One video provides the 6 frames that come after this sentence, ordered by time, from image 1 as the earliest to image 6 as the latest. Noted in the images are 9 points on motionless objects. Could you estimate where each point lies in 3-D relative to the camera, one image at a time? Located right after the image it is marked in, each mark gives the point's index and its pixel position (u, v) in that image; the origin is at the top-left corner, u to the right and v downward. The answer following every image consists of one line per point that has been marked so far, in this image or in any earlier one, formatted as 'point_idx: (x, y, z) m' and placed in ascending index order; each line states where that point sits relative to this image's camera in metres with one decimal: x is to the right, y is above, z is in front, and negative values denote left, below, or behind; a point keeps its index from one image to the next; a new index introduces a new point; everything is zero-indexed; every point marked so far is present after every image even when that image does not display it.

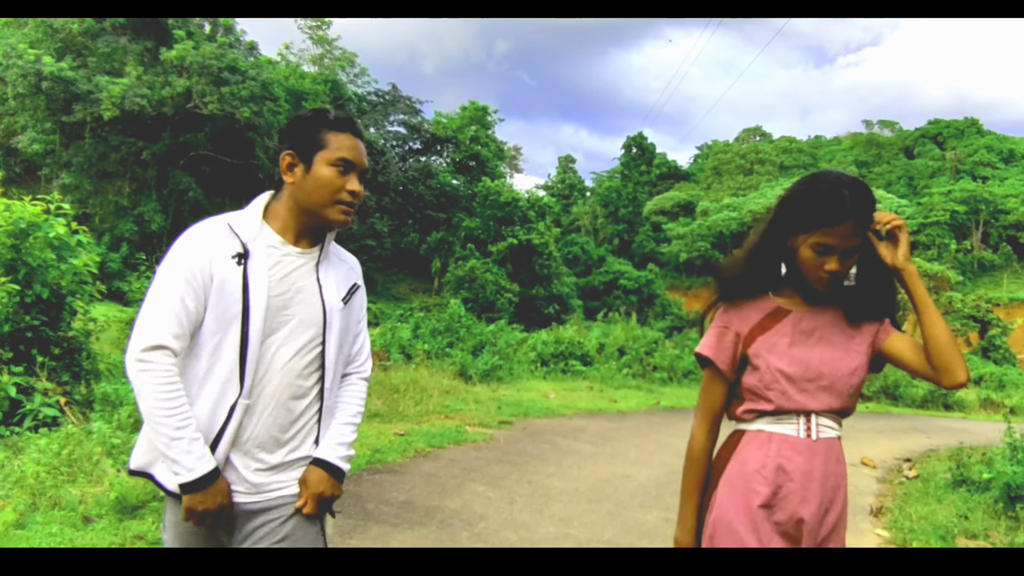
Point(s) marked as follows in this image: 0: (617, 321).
0: (+1.6, -0.5, +14.4) m
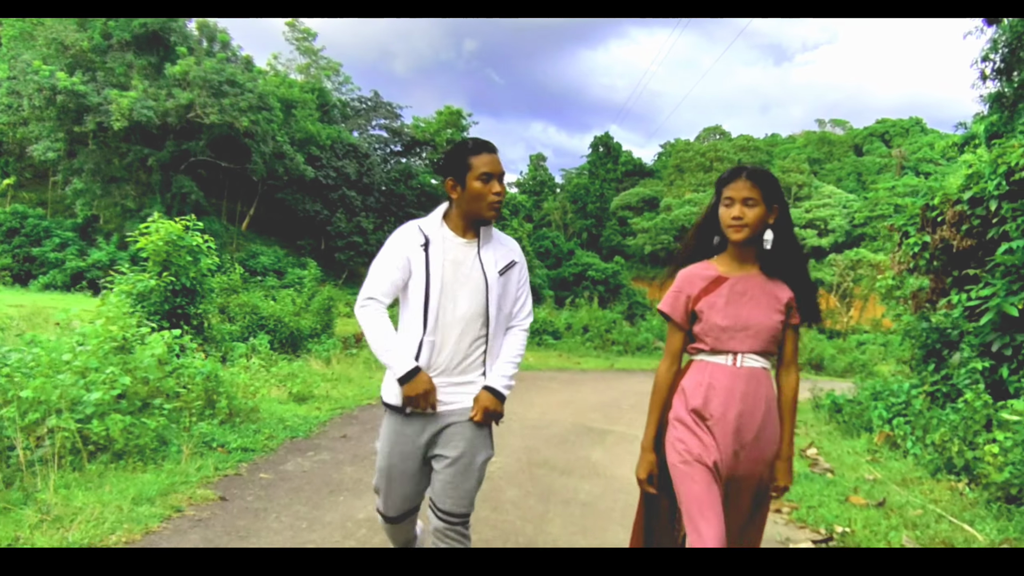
0: (+1.1, -0.3, +15.4) m
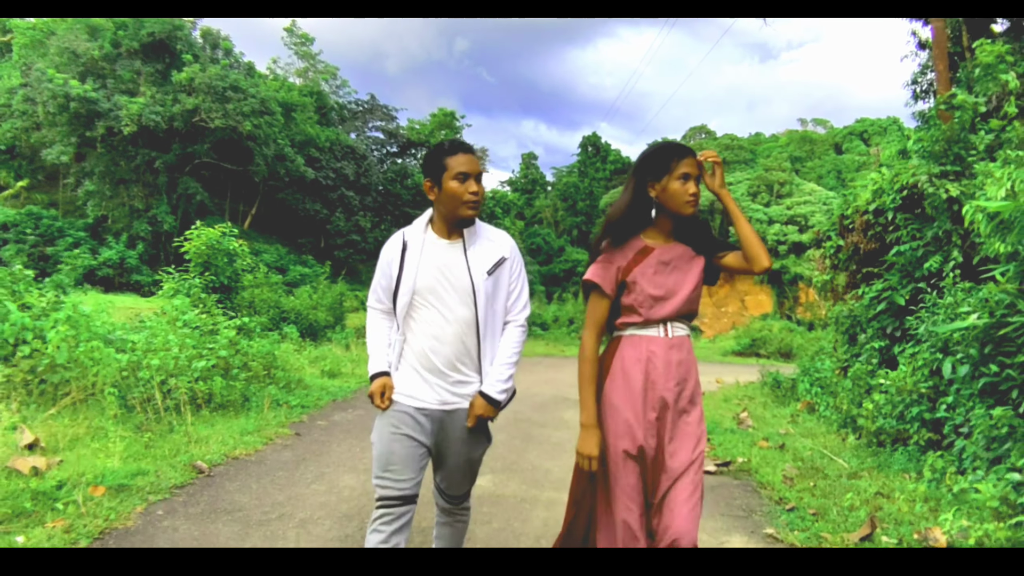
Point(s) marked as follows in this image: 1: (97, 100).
0: (+1.0, -0.2, +16.0) m
1: (-4.7, +2.1, +9.5) m
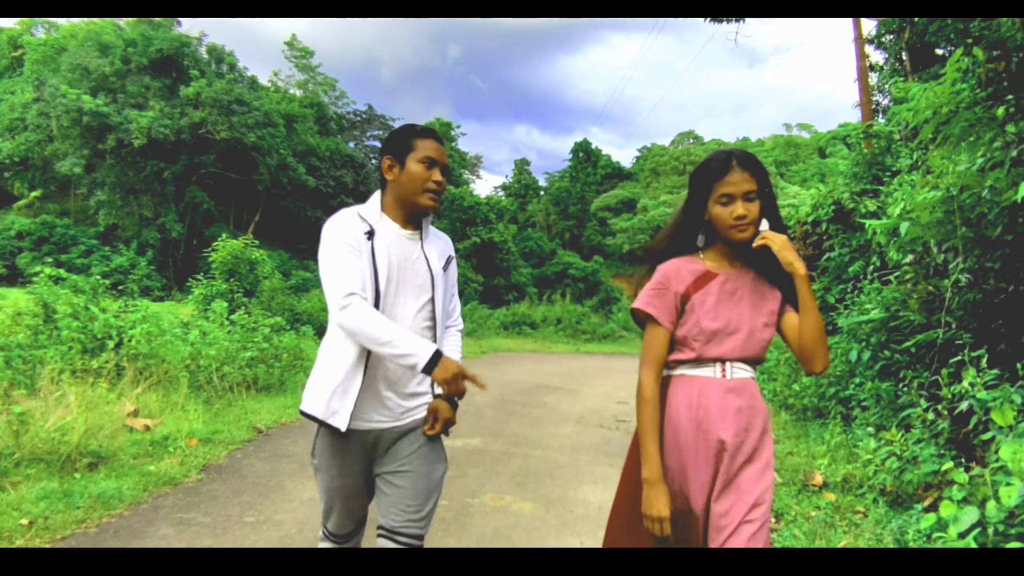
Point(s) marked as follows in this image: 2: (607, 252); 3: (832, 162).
0: (+0.9, -0.2, +16.4) m
1: (-4.8, +2.0, +9.9) m
2: (+2.0, +0.7, +17.7) m
3: (+4.7, +1.8, +12.3) m
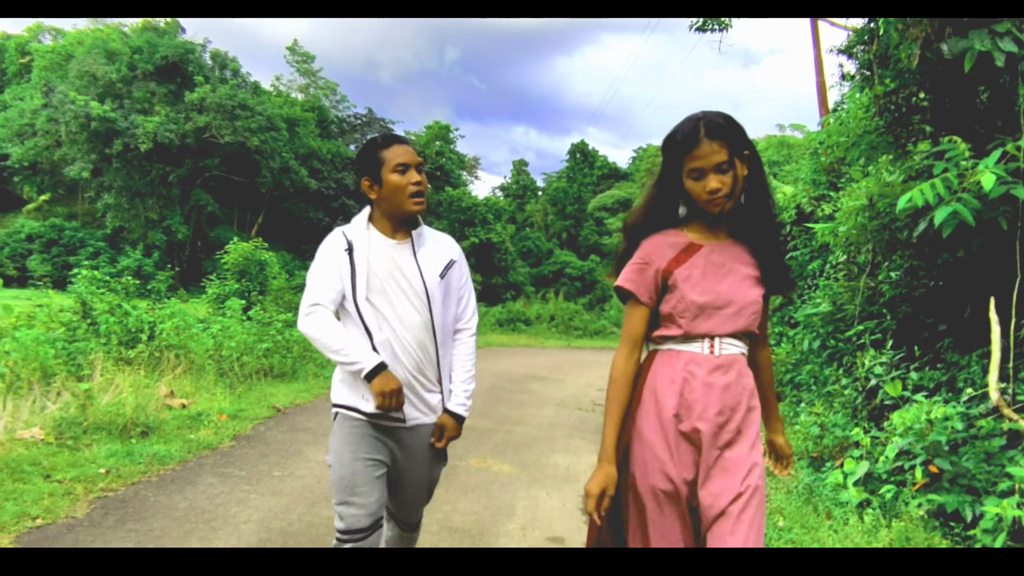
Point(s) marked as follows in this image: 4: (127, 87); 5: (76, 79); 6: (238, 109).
0: (+0.9, -0.2, +16.7) m
1: (-4.8, +2.0, +10.2) m
2: (+1.9, +0.8, +18.0) m
3: (+4.6, +1.8, +12.6) m
4: (-4.9, +2.6, +10.7) m
5: (-5.1, +2.5, +9.9) m
6: (-3.7, +2.5, +11.5) m
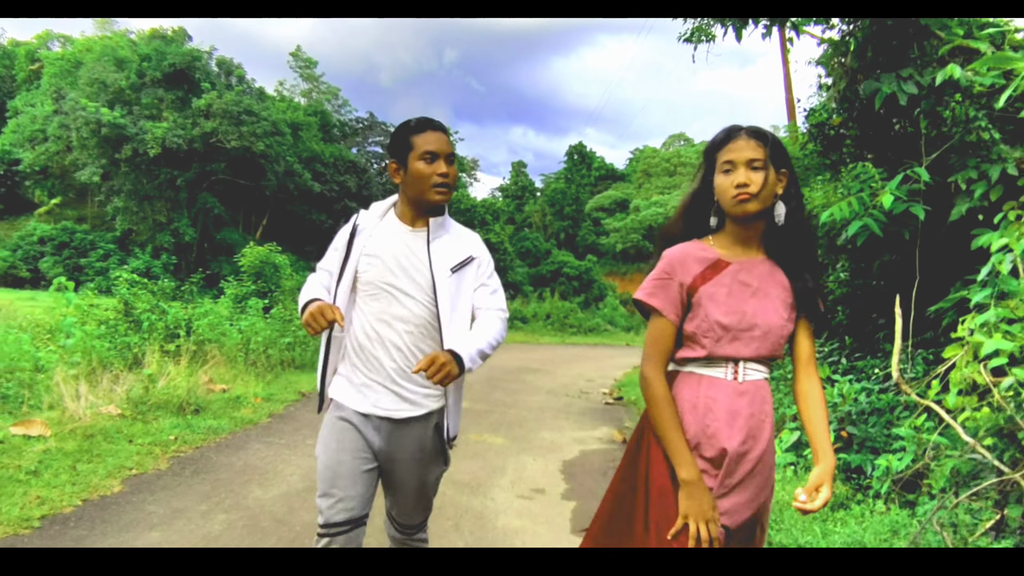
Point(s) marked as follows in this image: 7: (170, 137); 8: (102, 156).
0: (+0.8, -0.2, +17.1) m
1: (-4.8, +2.0, +10.6) m
2: (+1.9, +0.8, +18.3) m
3: (+4.6, +1.9, +12.9) m
4: (-4.9, +2.5, +11.0) m
5: (-5.2, +2.5, +10.3) m
6: (-3.8, +2.4, +11.8) m
7: (-4.5, +2.0, +11.0) m
8: (-5.2, +1.7, +10.7) m
